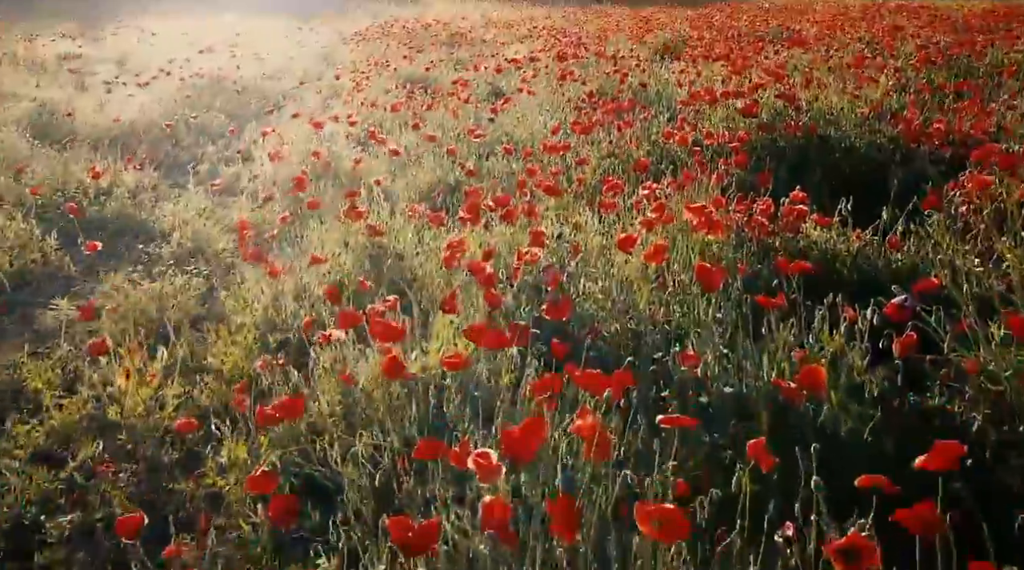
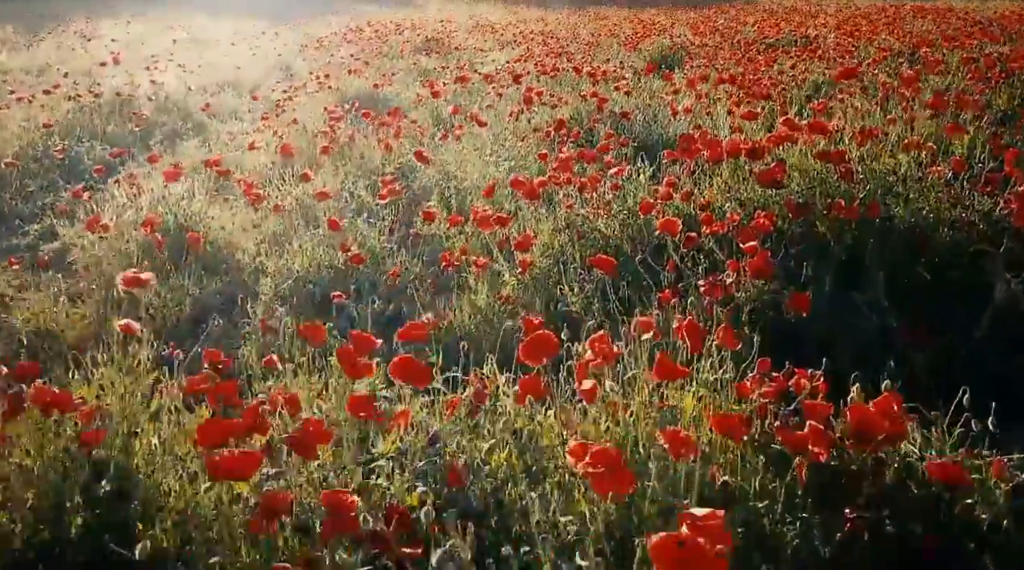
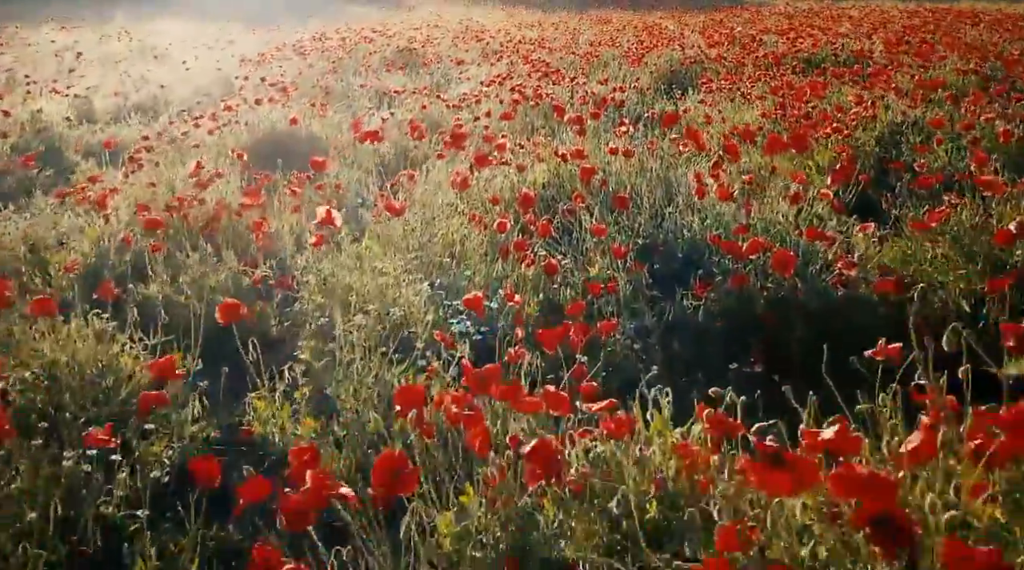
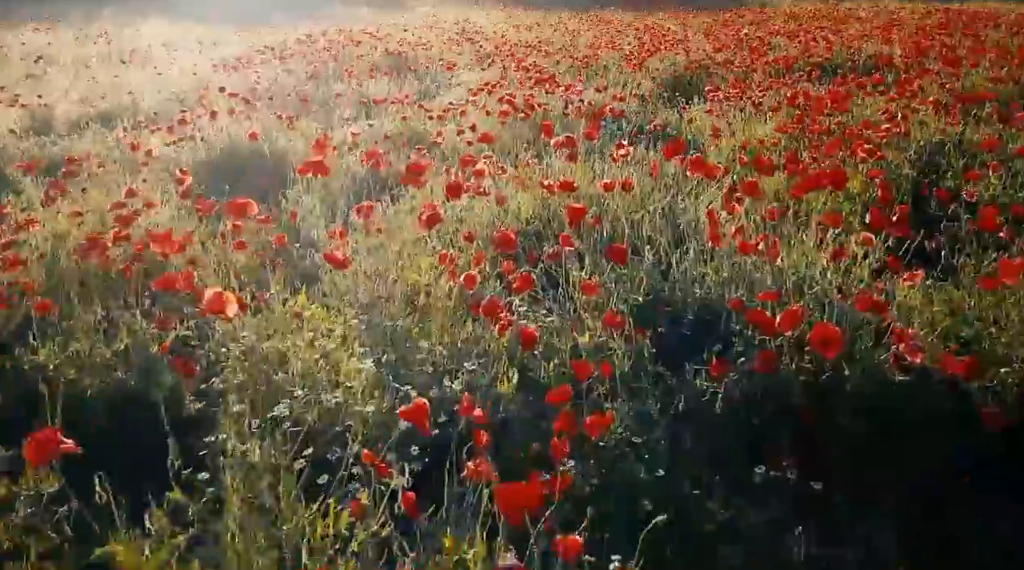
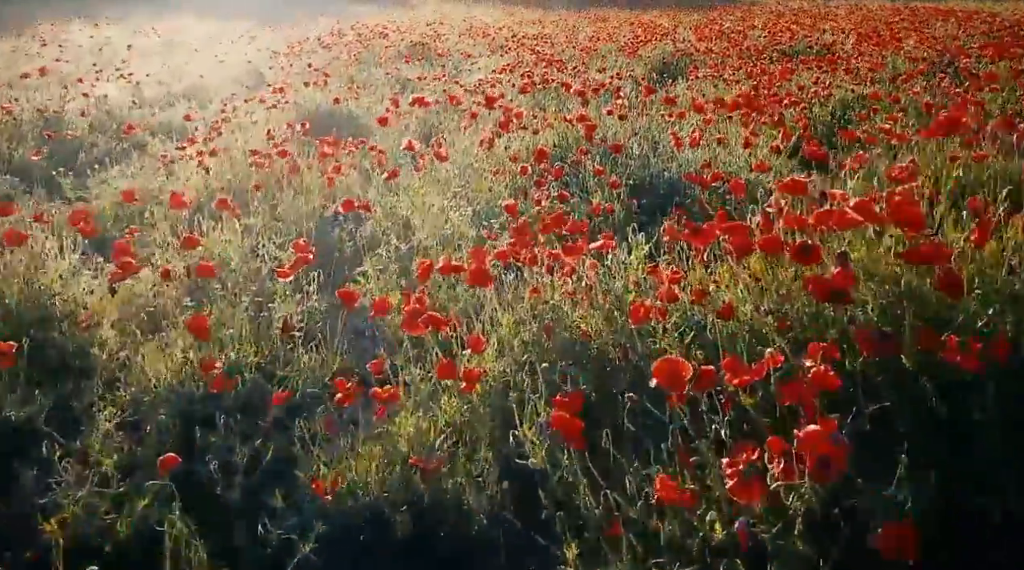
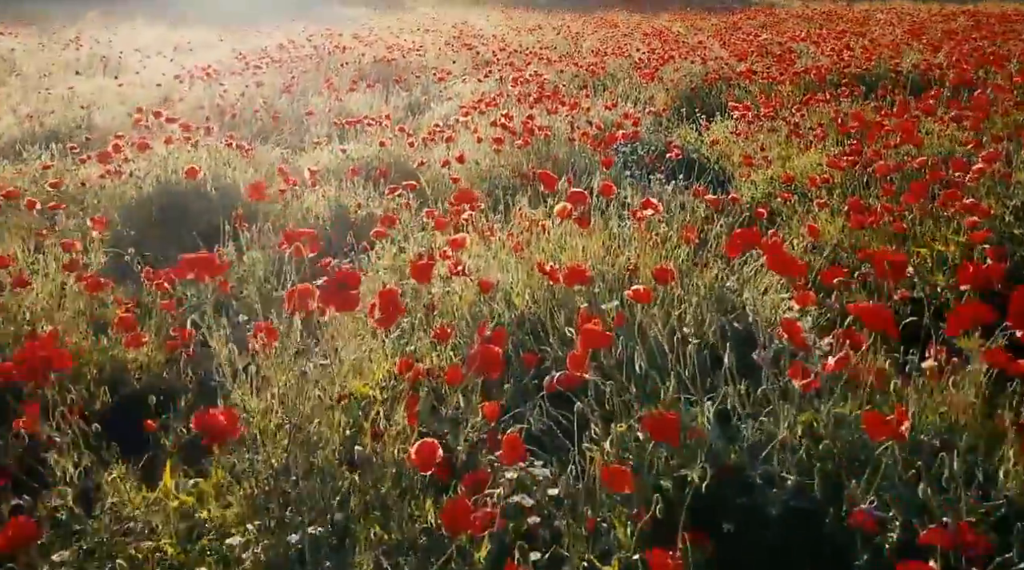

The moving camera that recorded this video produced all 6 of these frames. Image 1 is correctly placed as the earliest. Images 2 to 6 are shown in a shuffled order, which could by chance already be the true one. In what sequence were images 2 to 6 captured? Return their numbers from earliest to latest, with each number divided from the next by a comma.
2, 5, 3, 4, 6
